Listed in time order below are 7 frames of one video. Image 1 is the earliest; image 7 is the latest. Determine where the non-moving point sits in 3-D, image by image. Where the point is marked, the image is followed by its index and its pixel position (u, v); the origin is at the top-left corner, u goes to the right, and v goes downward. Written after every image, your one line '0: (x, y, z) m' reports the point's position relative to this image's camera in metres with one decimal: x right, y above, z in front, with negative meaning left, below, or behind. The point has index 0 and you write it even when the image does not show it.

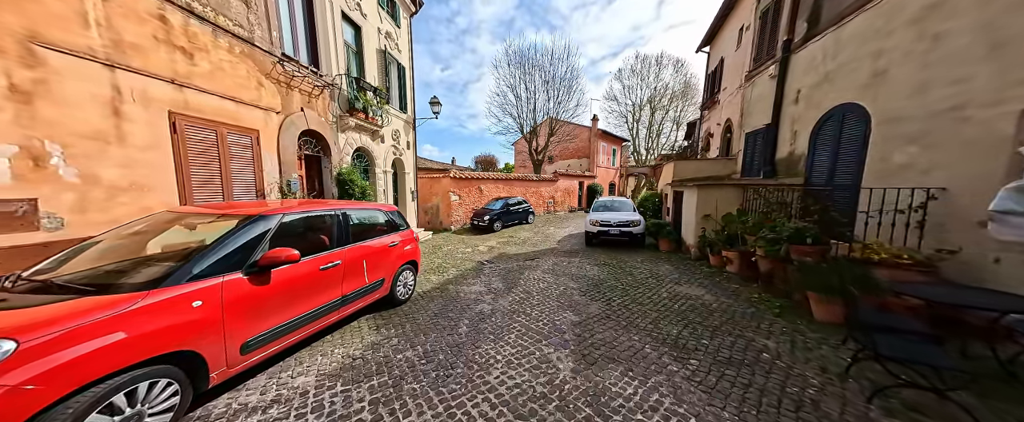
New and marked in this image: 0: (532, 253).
0: (+0.6, -1.3, +8.4) m
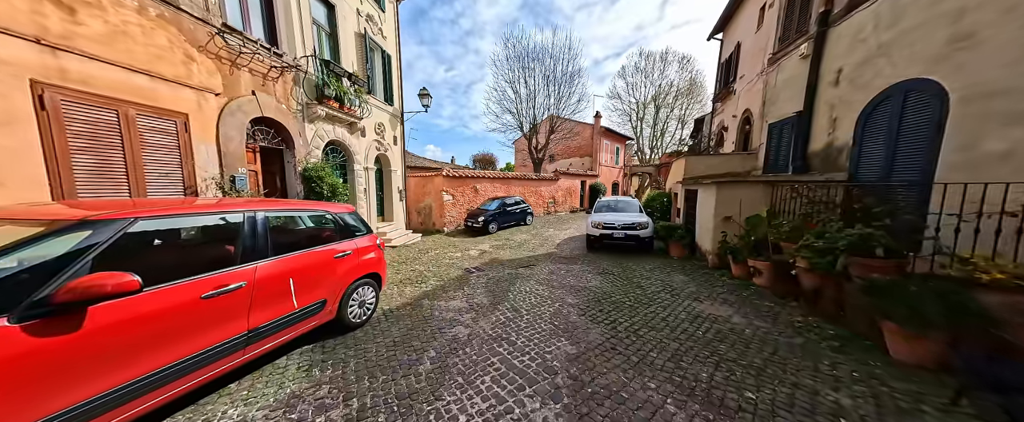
0: (+0.4, -1.4, +7.6) m
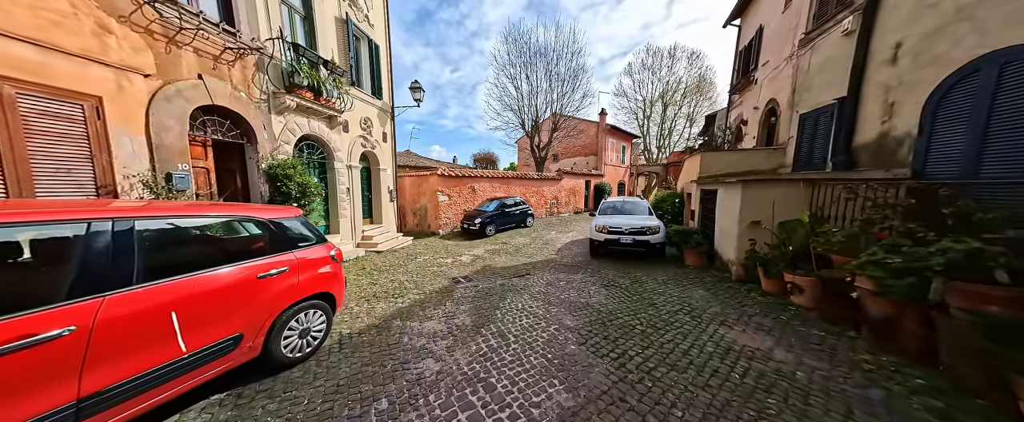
0: (+0.3, -1.4, +6.8) m
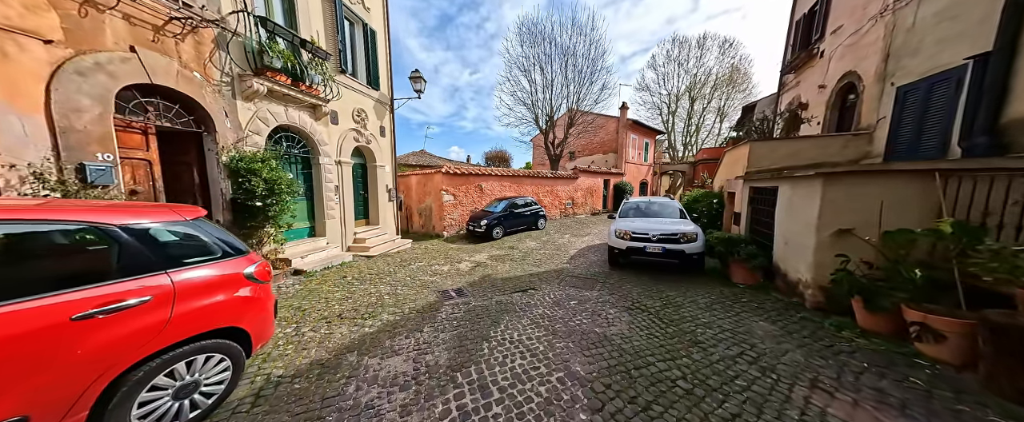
0: (+0.3, -1.5, +5.7) m
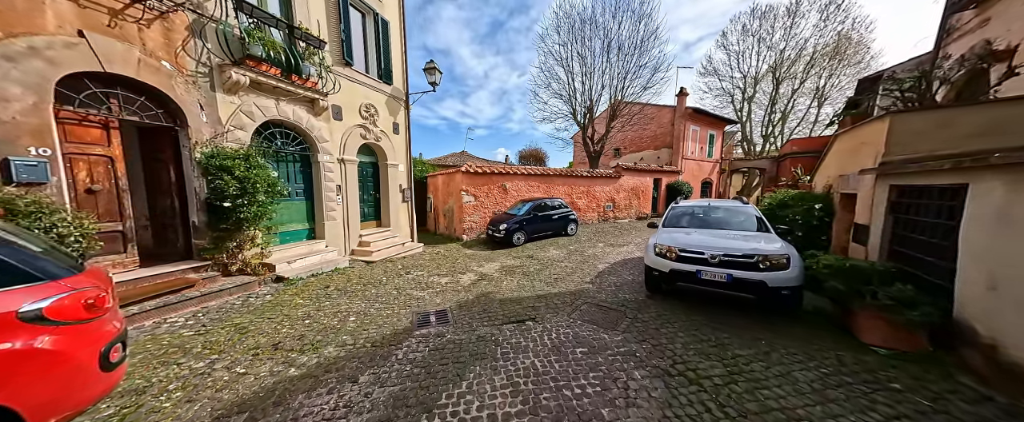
0: (+0.4, -1.6, +4.4) m
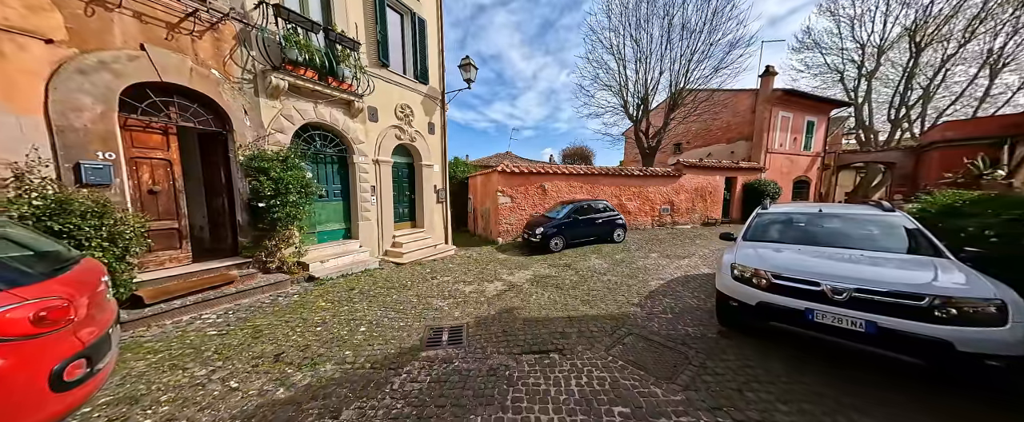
0: (+0.7, -1.6, +3.6) m
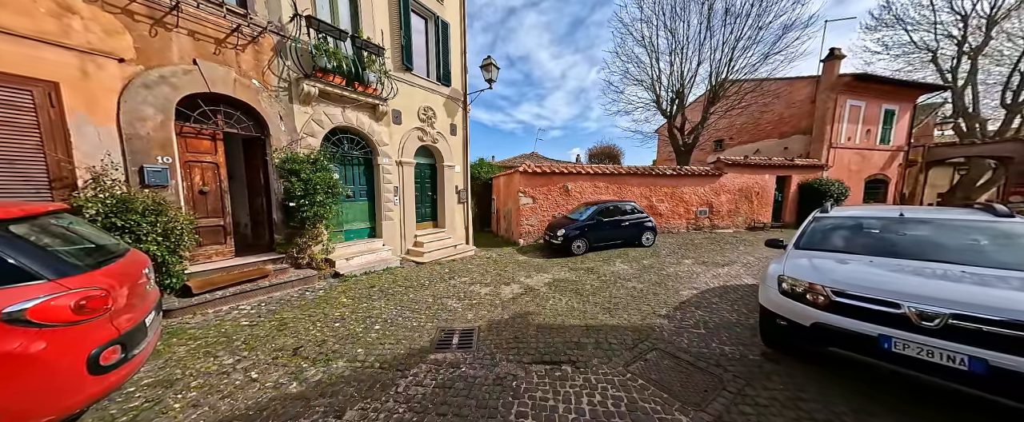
0: (+0.9, -1.6, +3.4) m
